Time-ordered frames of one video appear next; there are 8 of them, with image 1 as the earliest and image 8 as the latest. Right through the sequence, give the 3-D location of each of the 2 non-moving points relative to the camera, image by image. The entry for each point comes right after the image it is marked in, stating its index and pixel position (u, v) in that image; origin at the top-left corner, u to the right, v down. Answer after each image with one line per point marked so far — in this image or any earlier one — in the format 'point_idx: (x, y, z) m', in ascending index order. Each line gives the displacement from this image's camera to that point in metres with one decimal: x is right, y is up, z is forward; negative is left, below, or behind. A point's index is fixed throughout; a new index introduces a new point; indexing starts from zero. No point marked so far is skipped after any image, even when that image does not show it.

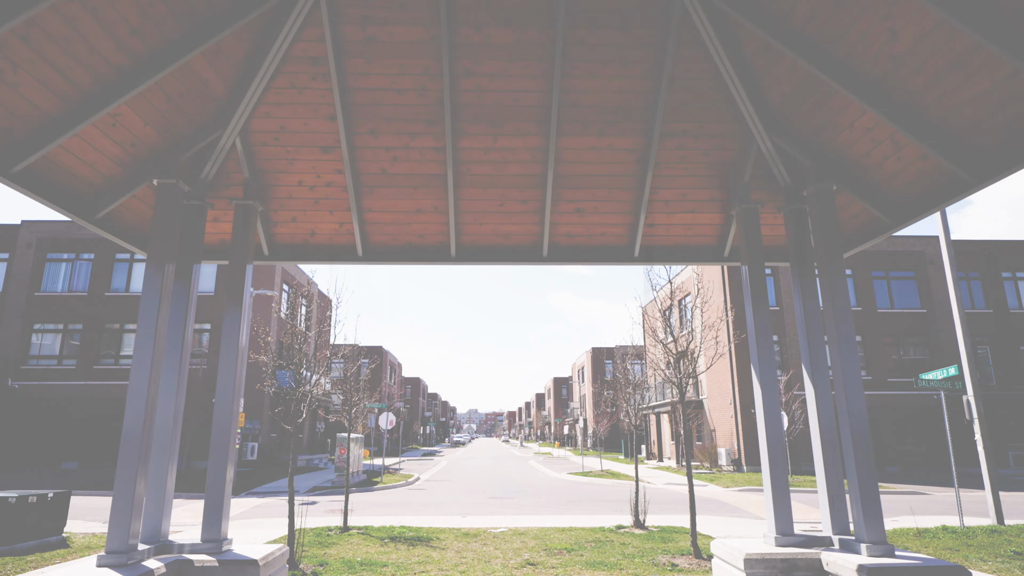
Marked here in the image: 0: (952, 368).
0: (+9.1, -1.7, +12.6) m
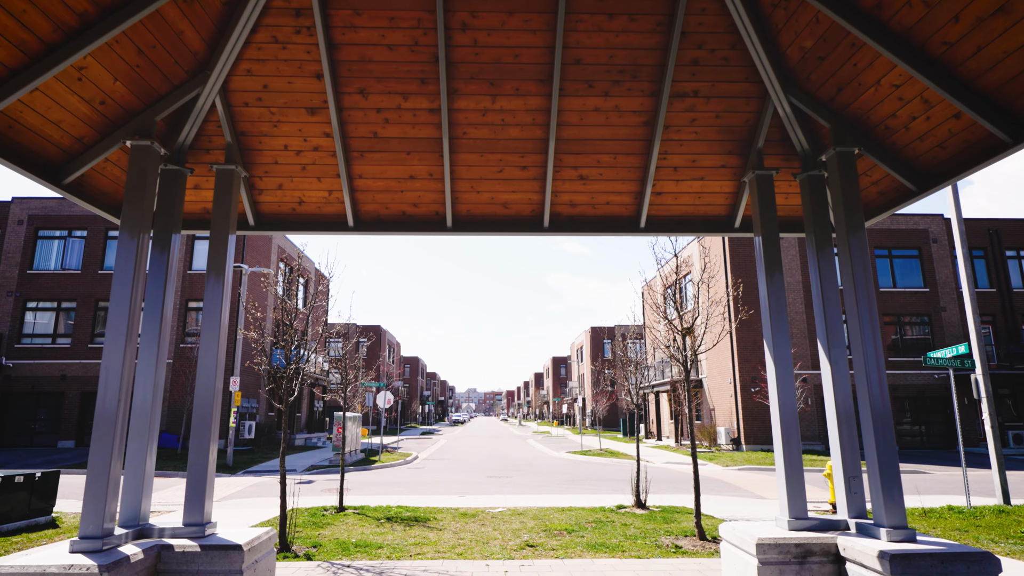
0: (+9.0, -1.2, +12.3) m
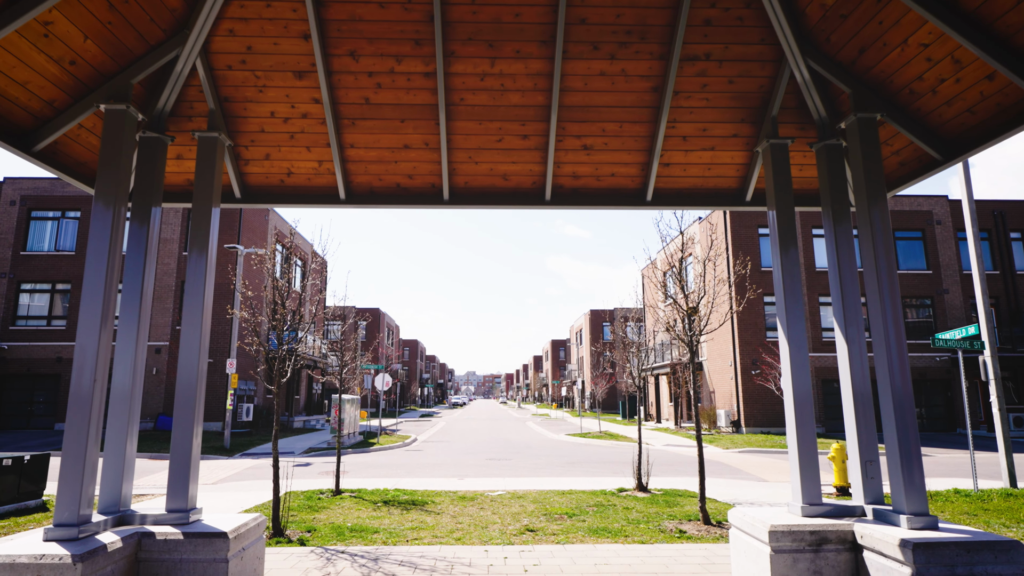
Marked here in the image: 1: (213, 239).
0: (+9.0, -0.8, +12.0) m
1: (-2.8, +0.5, +5.7) m
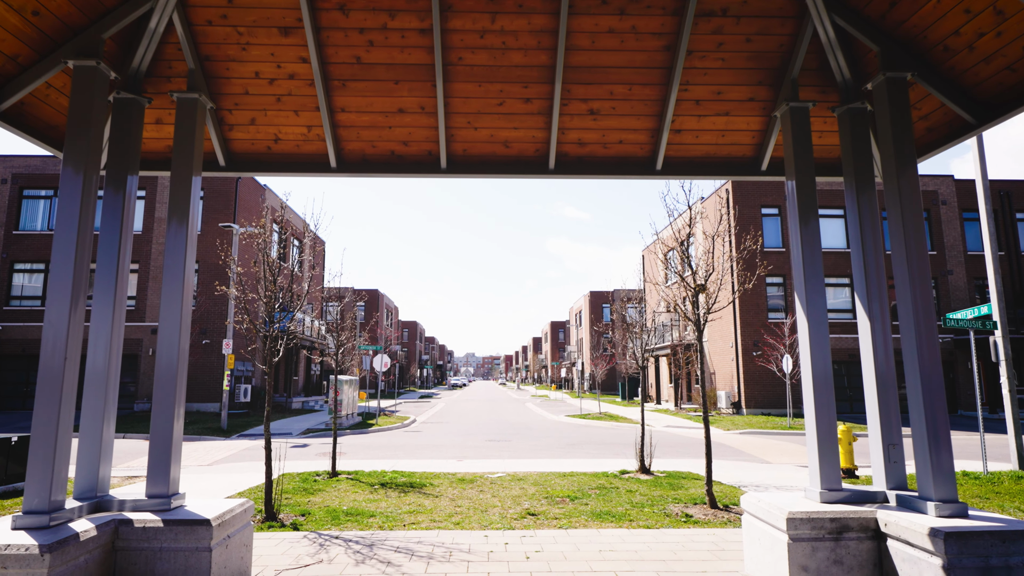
0: (+9.0, -0.4, +11.7) m
1: (-2.8, +0.7, +5.3) m
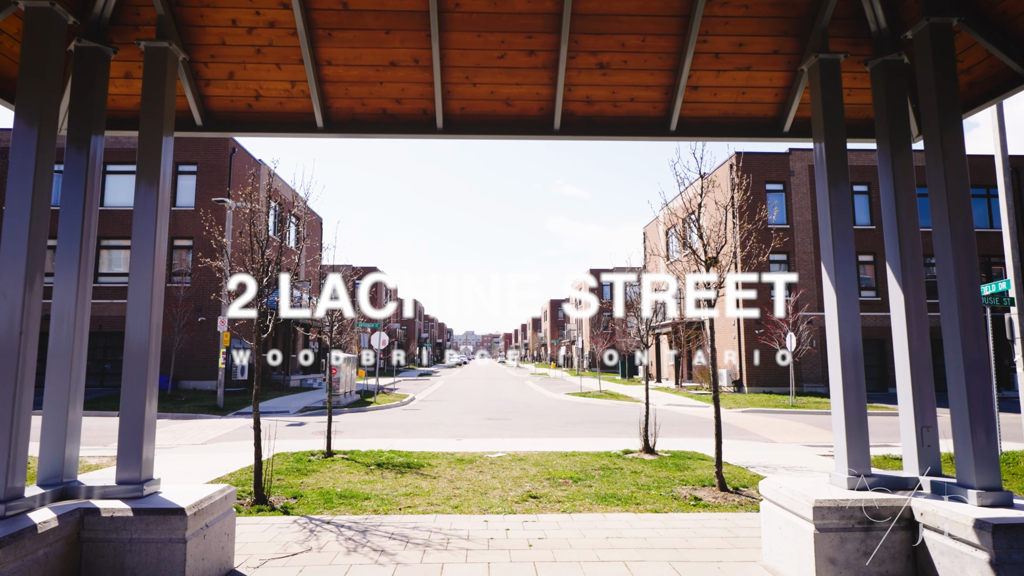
0: (+9.0, +0.1, +11.2) m
1: (-2.8, +0.9, +4.8) m
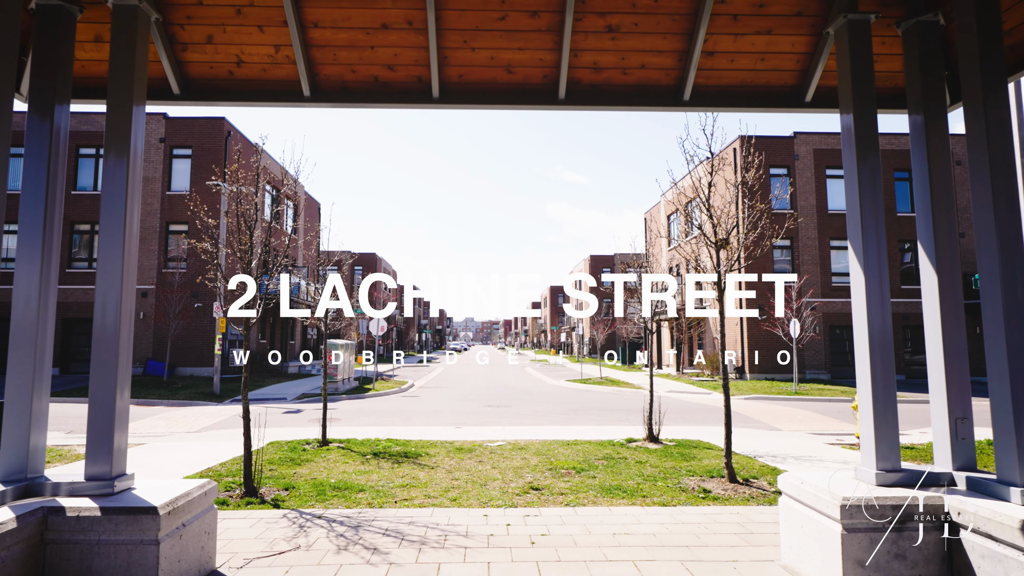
0: (+9.1, +0.4, +10.9) m
1: (-2.7, +1.1, +4.4) m
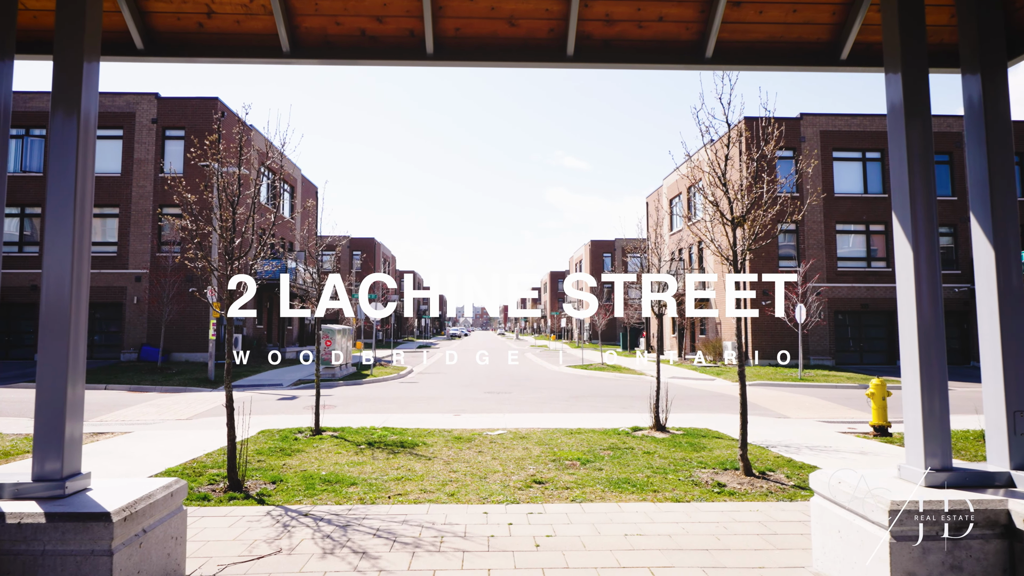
0: (+9.1, +0.7, +10.4) m
1: (-2.7, +1.2, +3.9) m
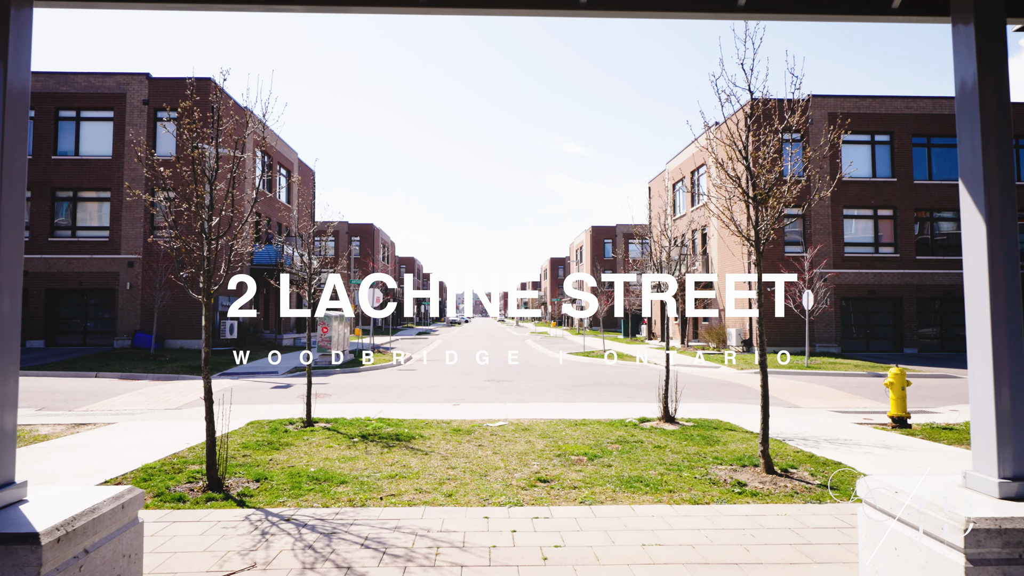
0: (+9.1, +0.9, +9.8) m
1: (-2.7, +1.4, +3.3) m
